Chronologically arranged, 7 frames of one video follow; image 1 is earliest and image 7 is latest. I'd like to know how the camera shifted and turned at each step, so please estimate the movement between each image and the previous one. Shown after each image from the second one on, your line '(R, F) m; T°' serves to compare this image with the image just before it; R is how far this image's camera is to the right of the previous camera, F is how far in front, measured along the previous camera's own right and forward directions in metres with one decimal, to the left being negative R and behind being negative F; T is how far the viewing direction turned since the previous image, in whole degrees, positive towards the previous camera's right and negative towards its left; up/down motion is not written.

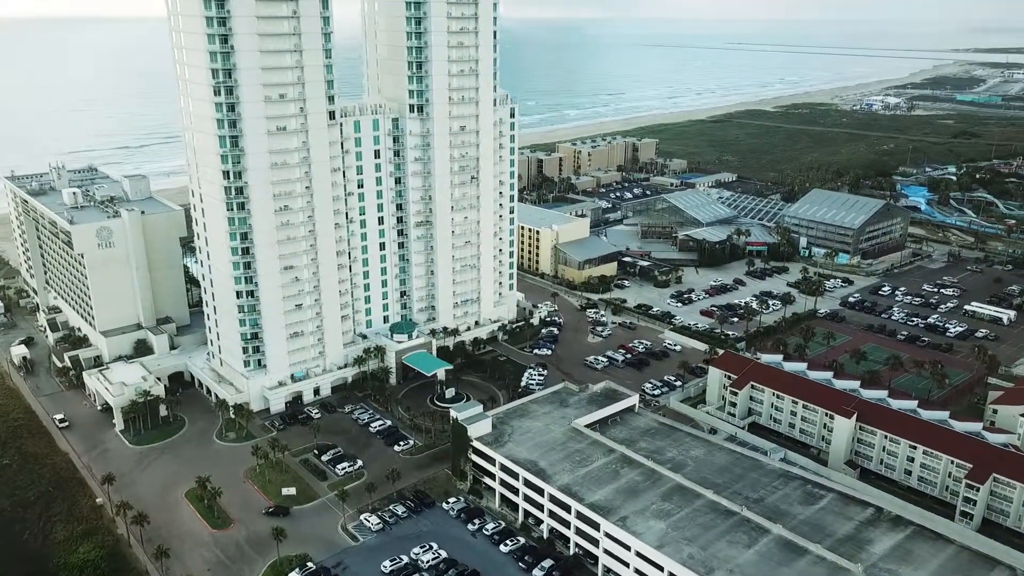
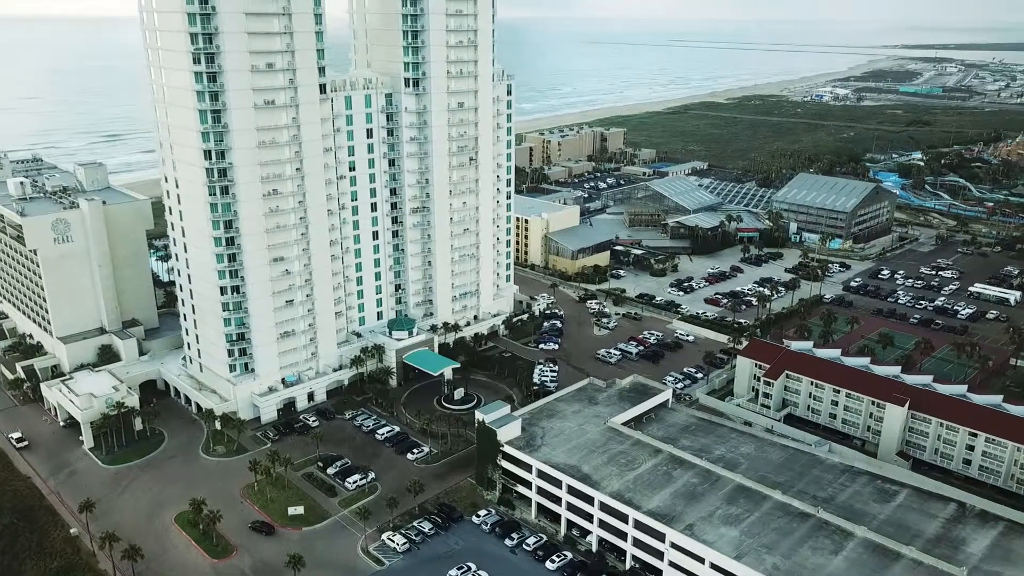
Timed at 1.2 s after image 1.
(-7.2, +7.9) m; +4°
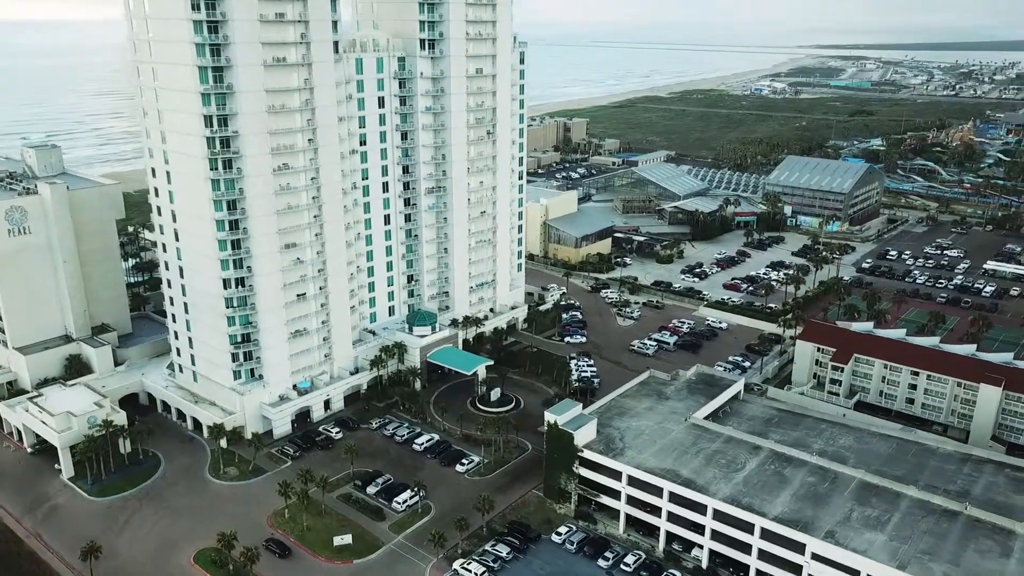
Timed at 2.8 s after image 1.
(-10.3, +9.9) m; +5°
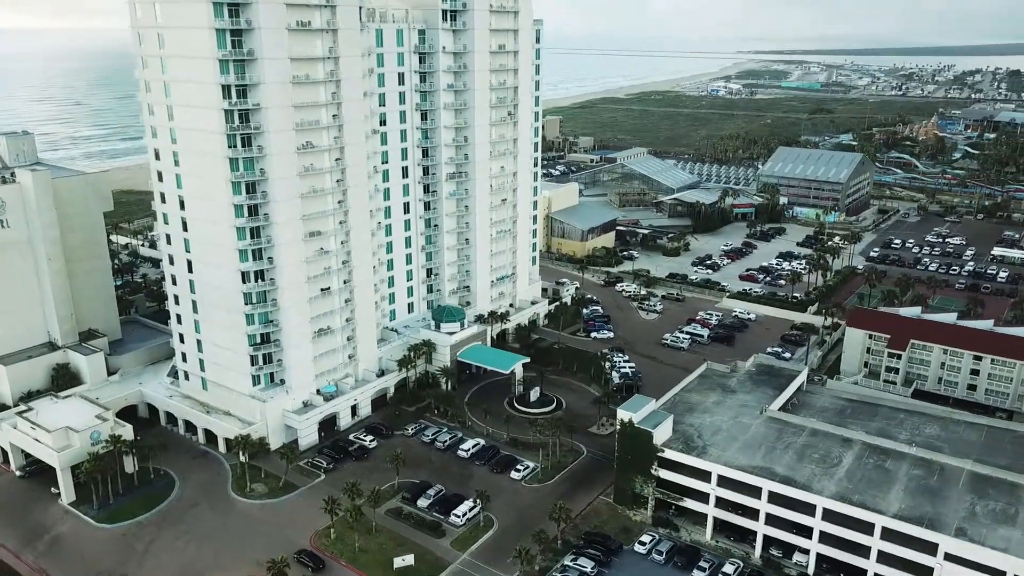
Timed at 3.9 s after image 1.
(-7.6, +6.1) m; +4°
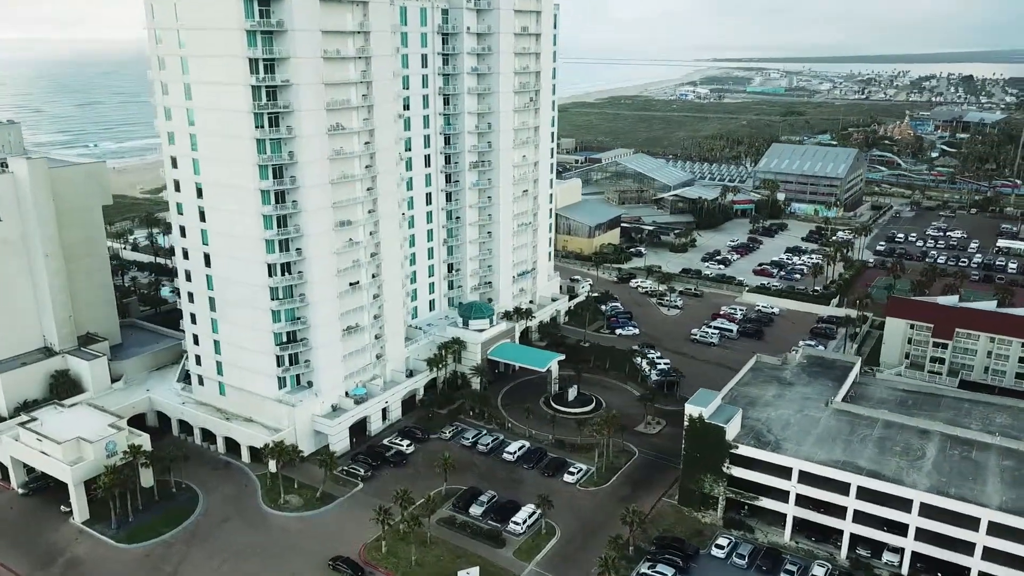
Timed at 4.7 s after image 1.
(-5.8, +4.0) m; +3°
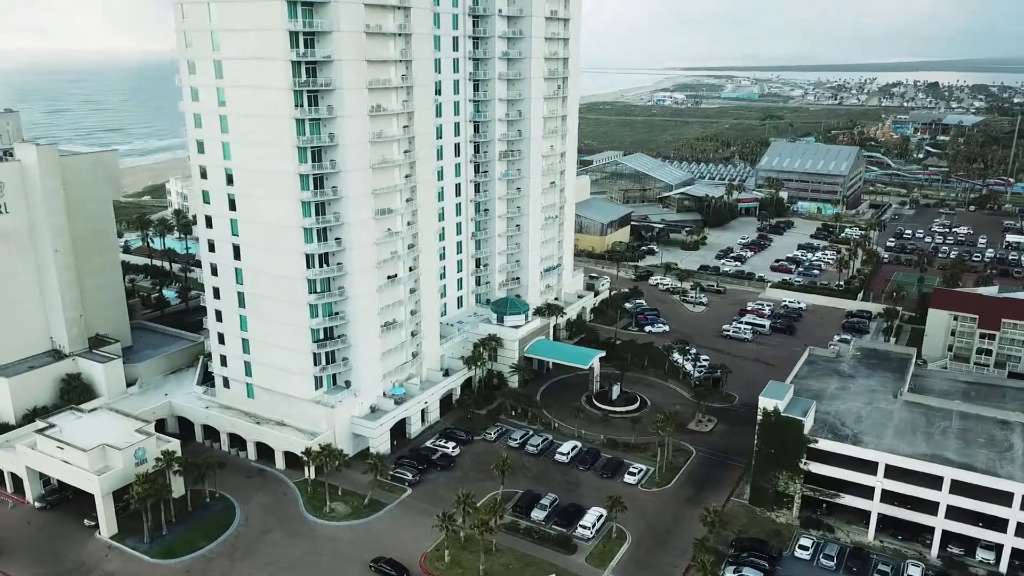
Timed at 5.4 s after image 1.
(-5.2, +3.3) m; +2°
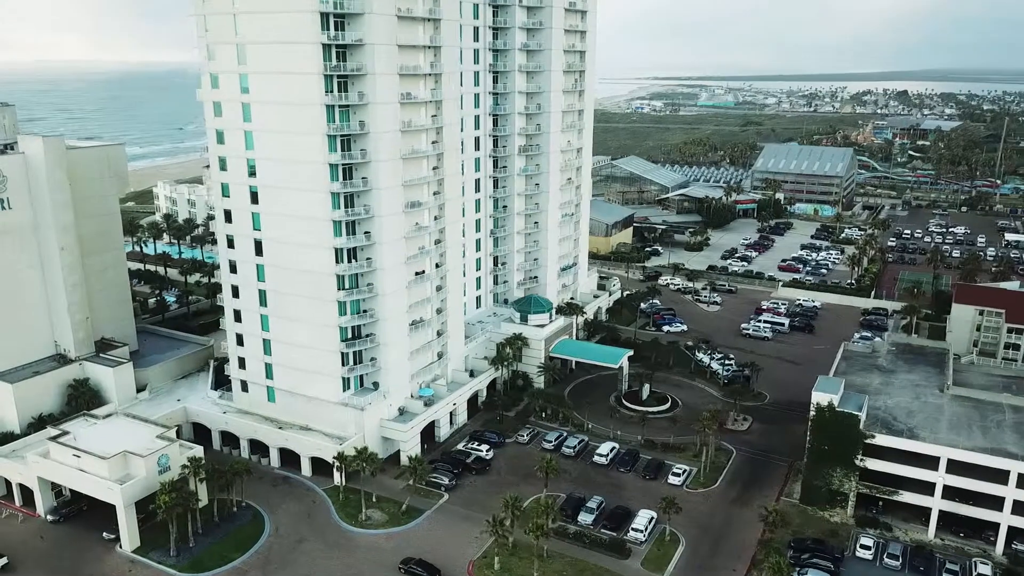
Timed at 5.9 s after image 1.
(-3.8, +2.1) m; +2°
